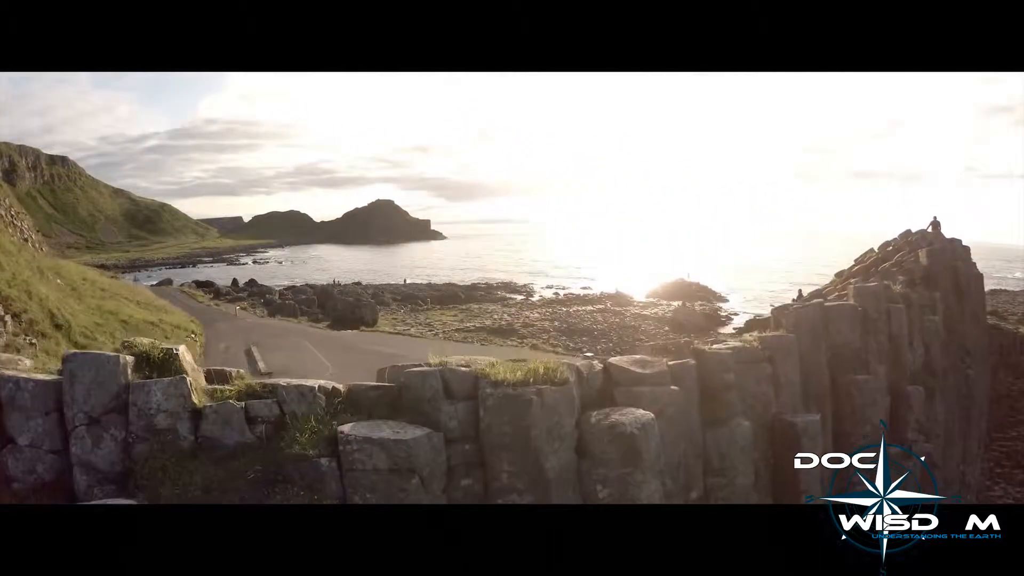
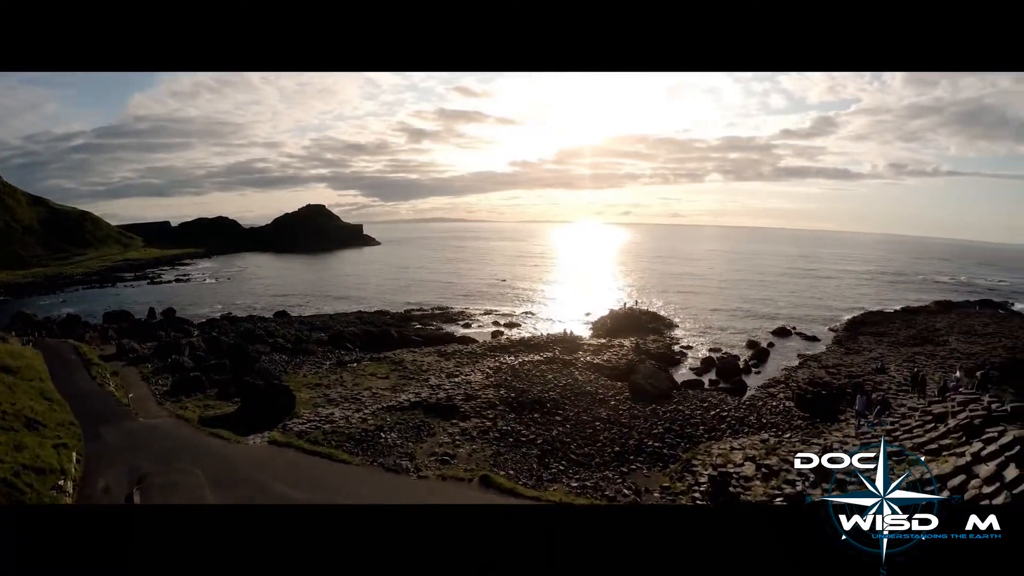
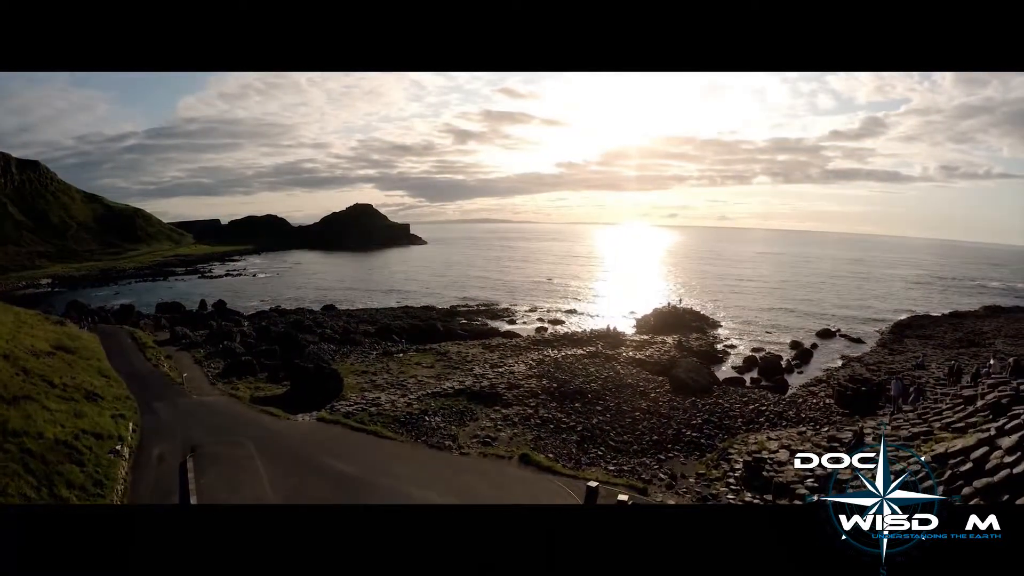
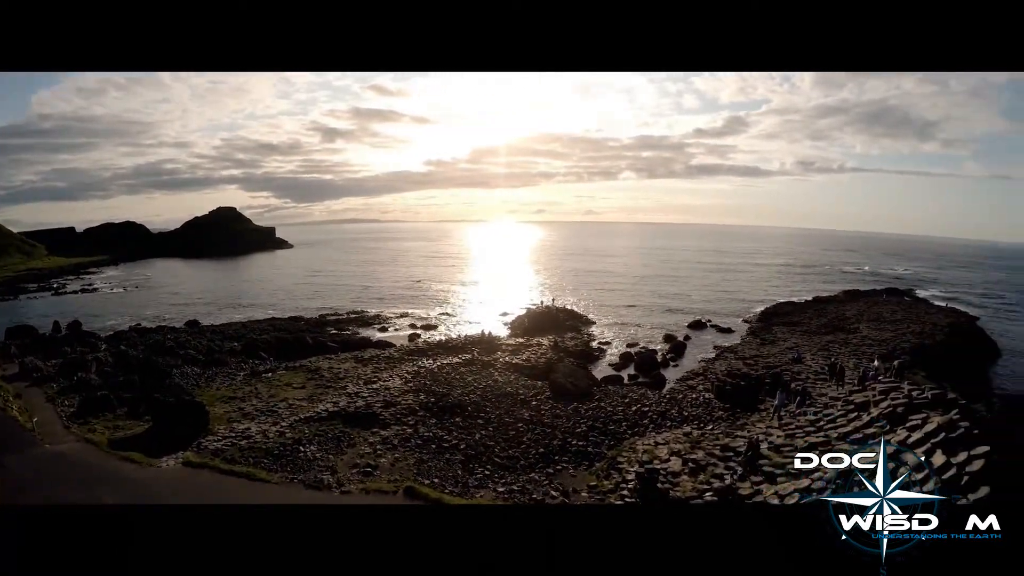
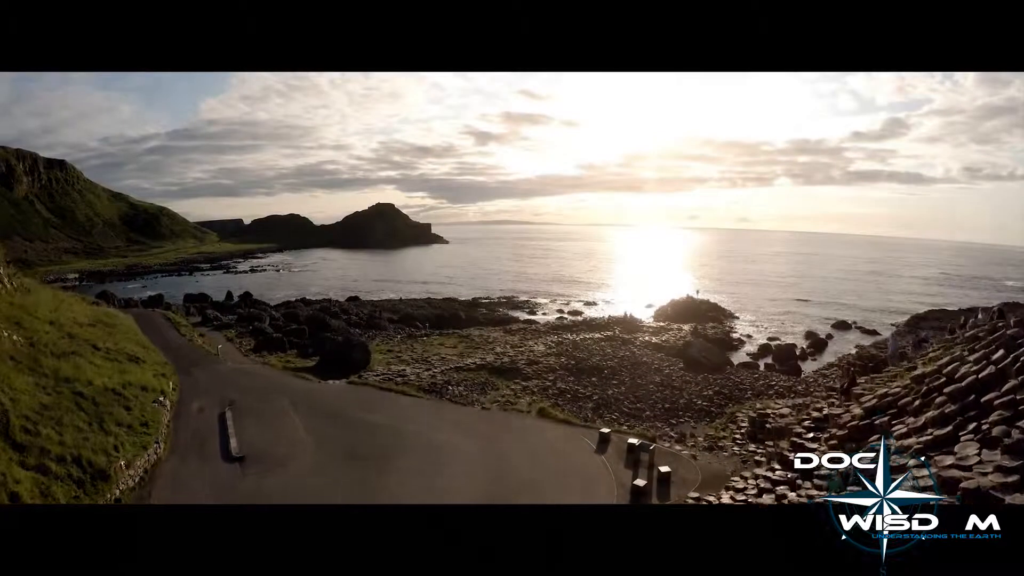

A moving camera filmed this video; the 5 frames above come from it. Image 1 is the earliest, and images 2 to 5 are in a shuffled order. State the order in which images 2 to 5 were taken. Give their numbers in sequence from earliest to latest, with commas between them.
5, 3, 2, 4
